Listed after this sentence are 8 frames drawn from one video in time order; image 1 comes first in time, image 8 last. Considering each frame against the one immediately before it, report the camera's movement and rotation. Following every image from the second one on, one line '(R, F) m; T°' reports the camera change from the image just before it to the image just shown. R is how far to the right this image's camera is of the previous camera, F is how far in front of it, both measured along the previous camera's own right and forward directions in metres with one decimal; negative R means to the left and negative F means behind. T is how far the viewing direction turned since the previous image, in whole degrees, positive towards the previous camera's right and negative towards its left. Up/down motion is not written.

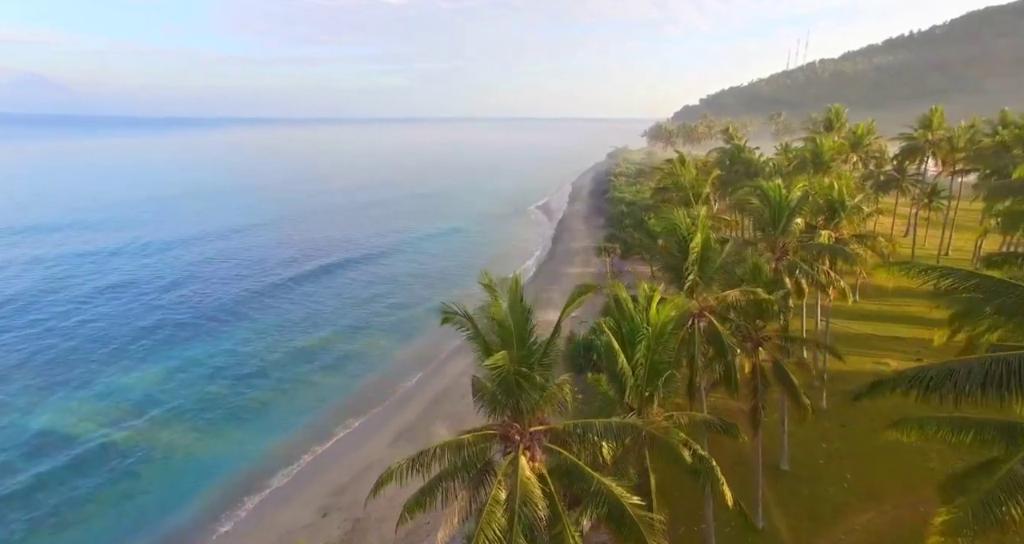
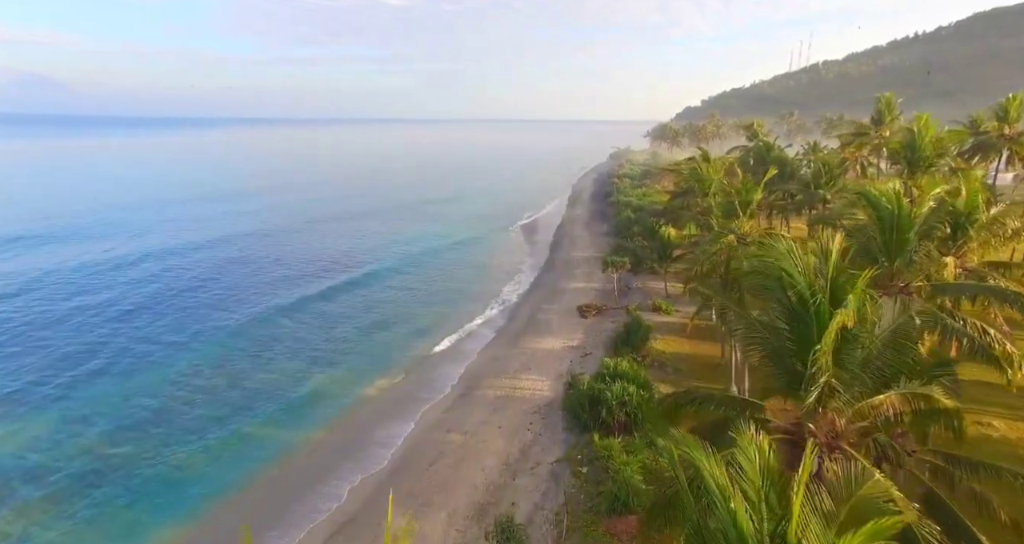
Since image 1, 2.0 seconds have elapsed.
(+0.6, +6.6) m; 0°
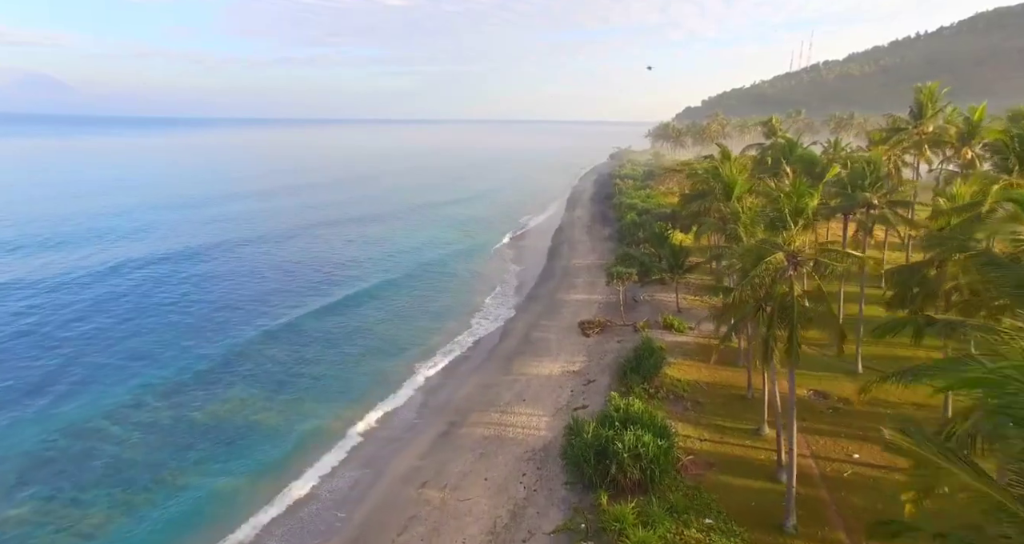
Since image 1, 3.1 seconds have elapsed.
(+0.4, +4.2) m; 0°
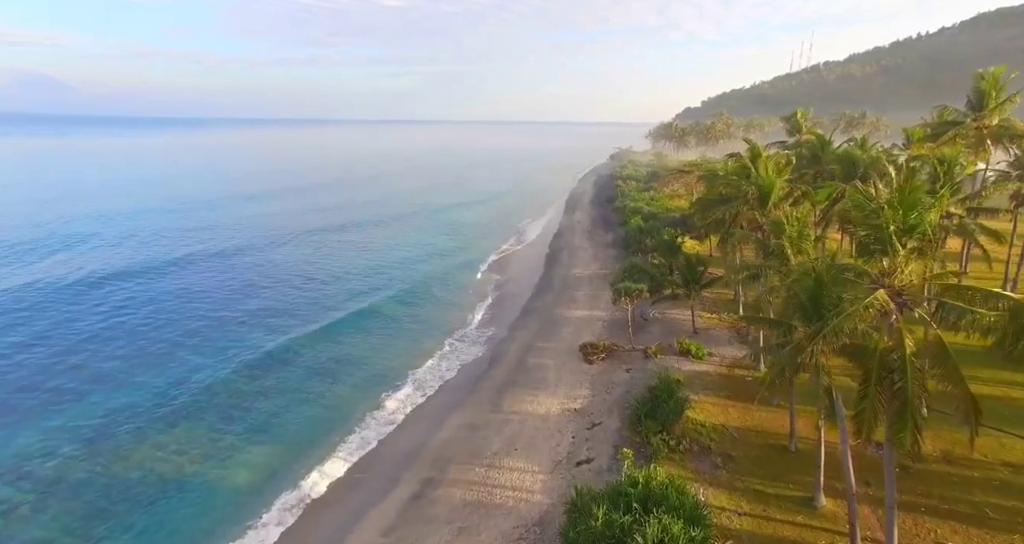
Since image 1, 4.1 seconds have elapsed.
(+0.4, +4.6) m; 0°
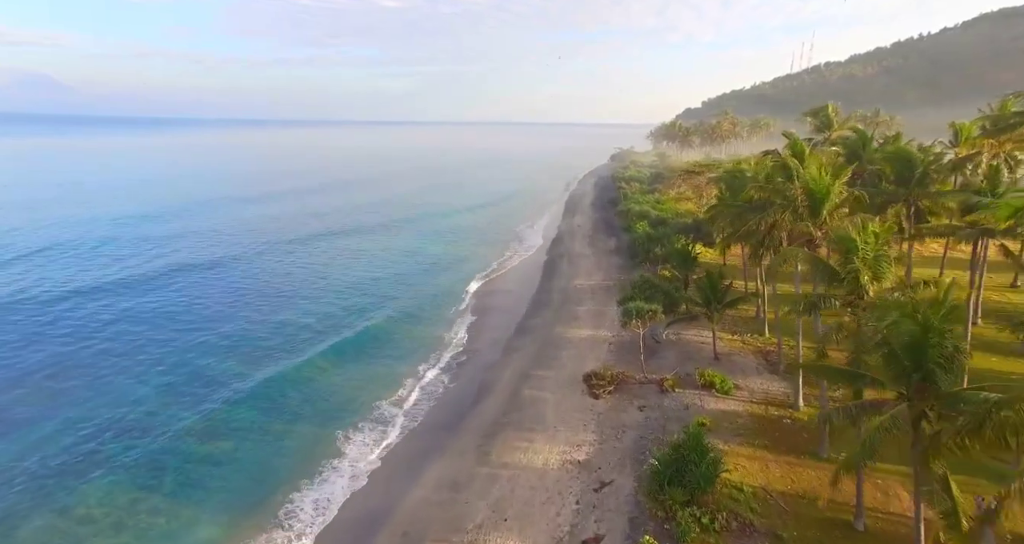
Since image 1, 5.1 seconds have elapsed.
(+0.3, +4.3) m; 0°
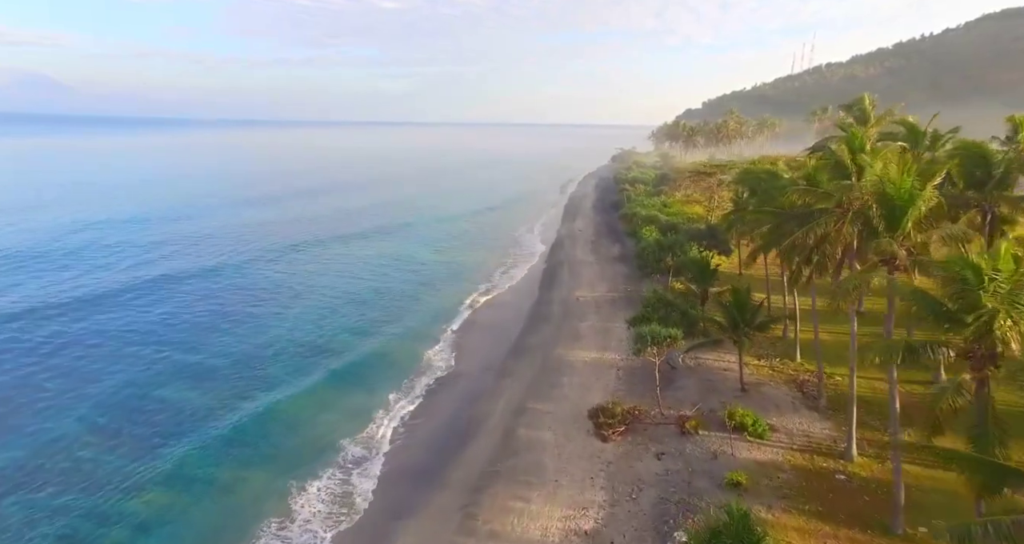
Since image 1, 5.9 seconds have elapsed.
(+0.2, +3.9) m; 0°
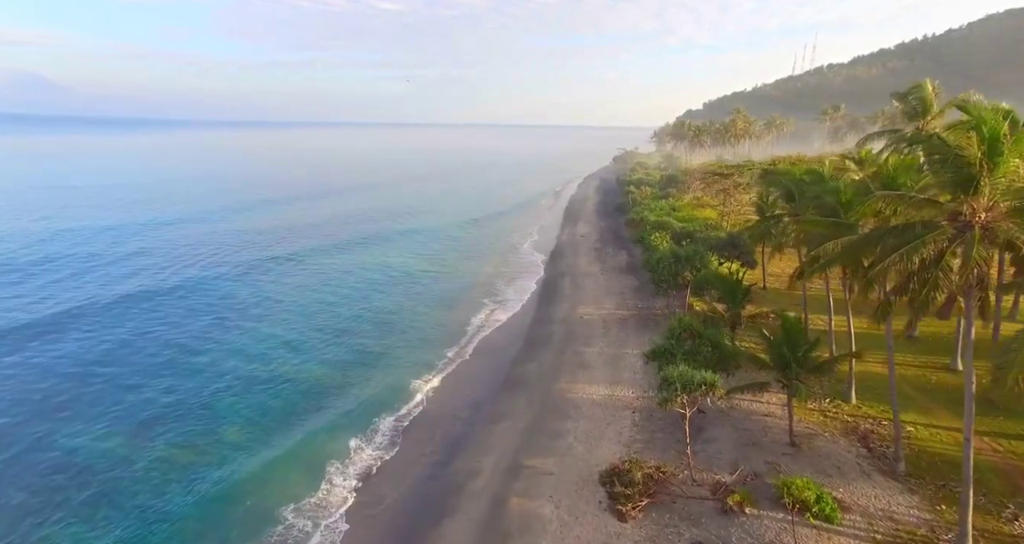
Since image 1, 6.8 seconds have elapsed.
(+0.3, +4.8) m; 0°
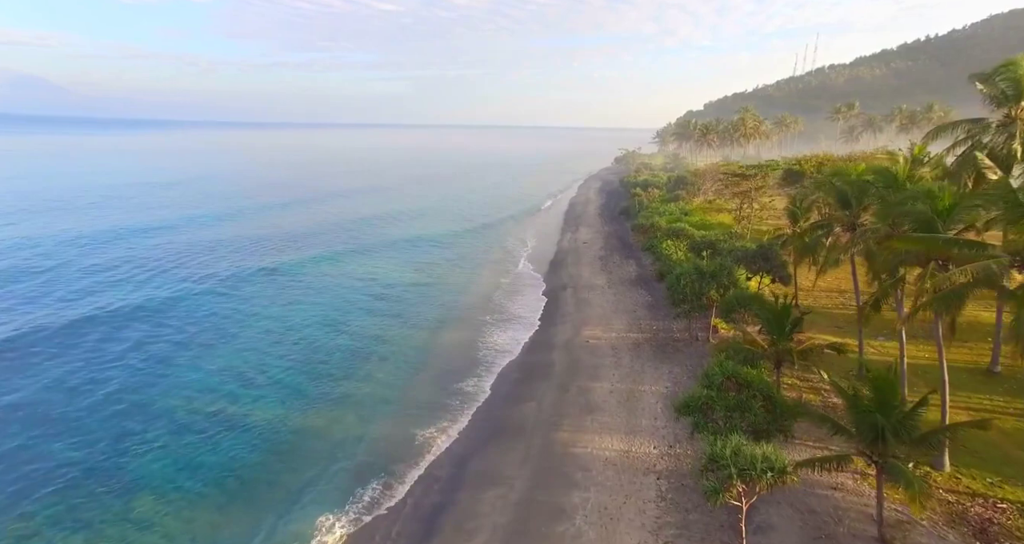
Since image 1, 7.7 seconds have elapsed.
(+0.3, +5.0) m; 0°
